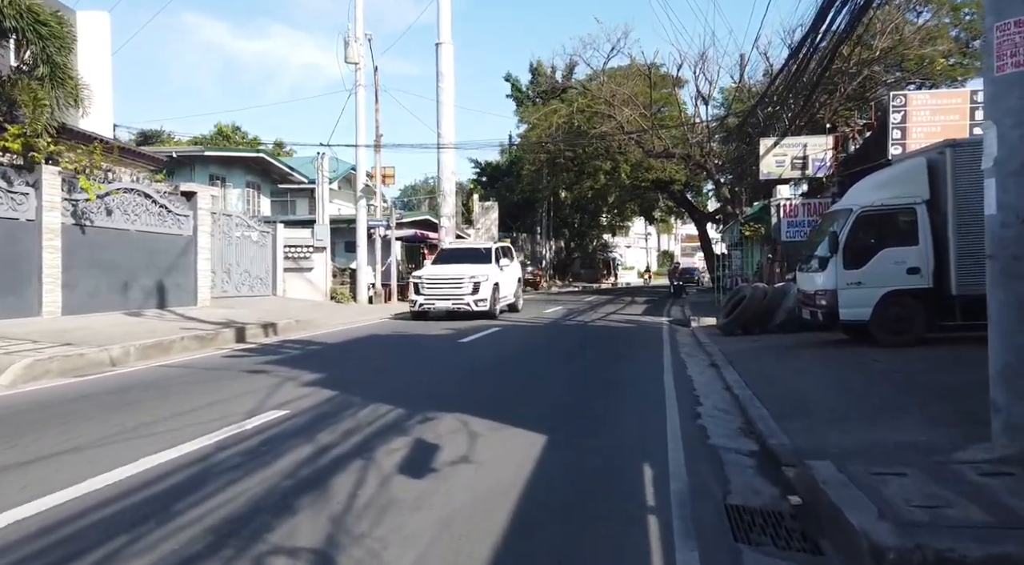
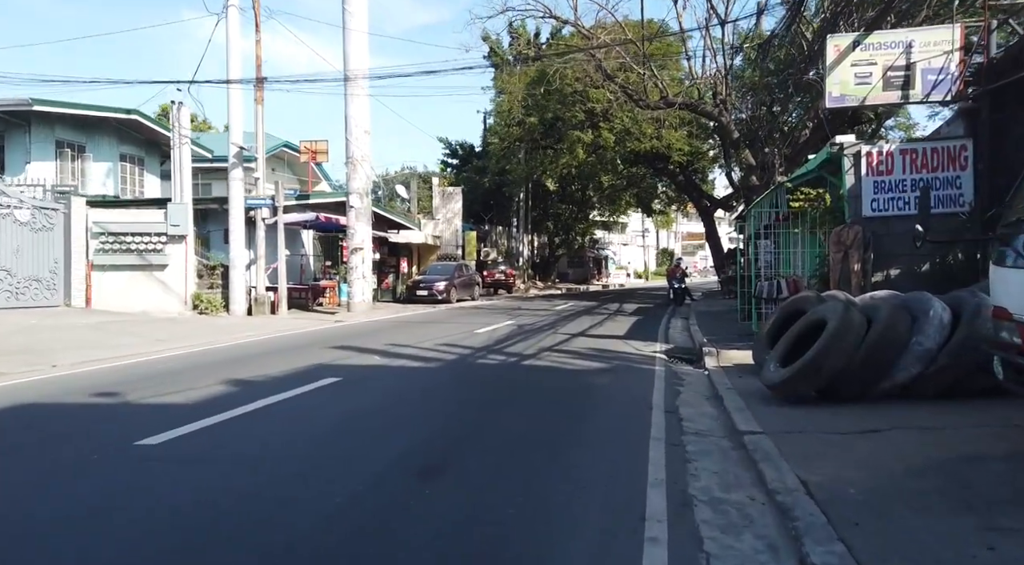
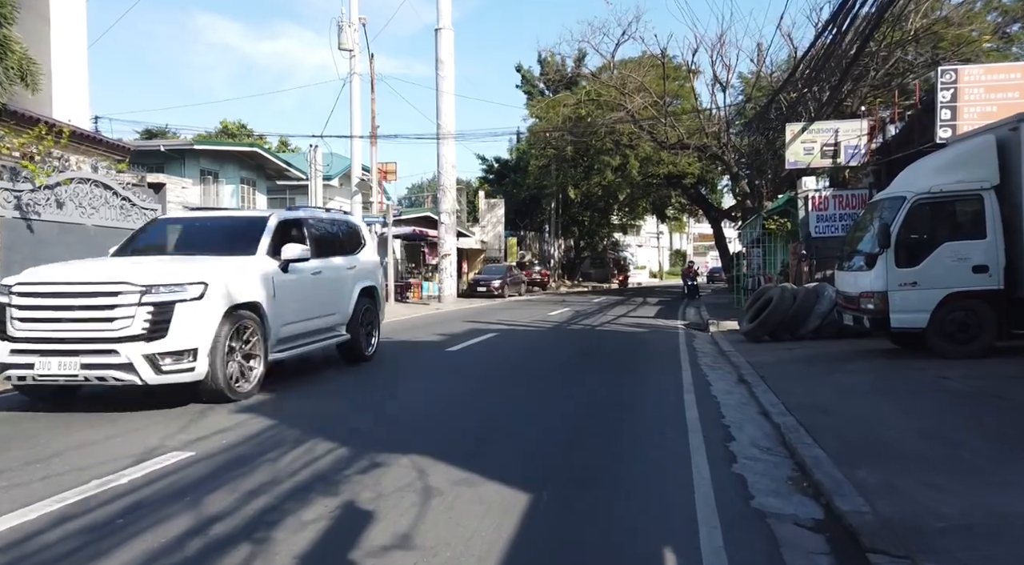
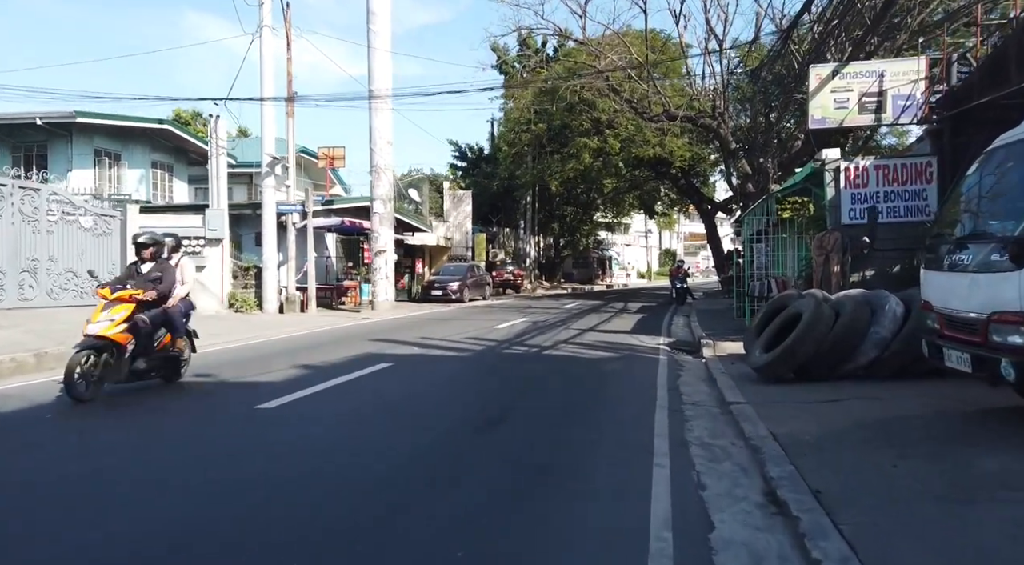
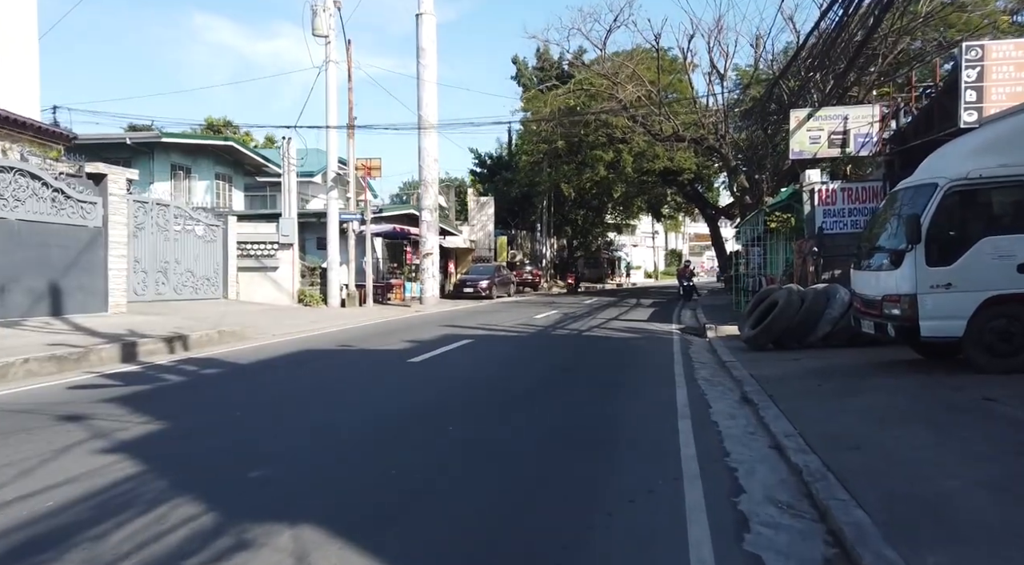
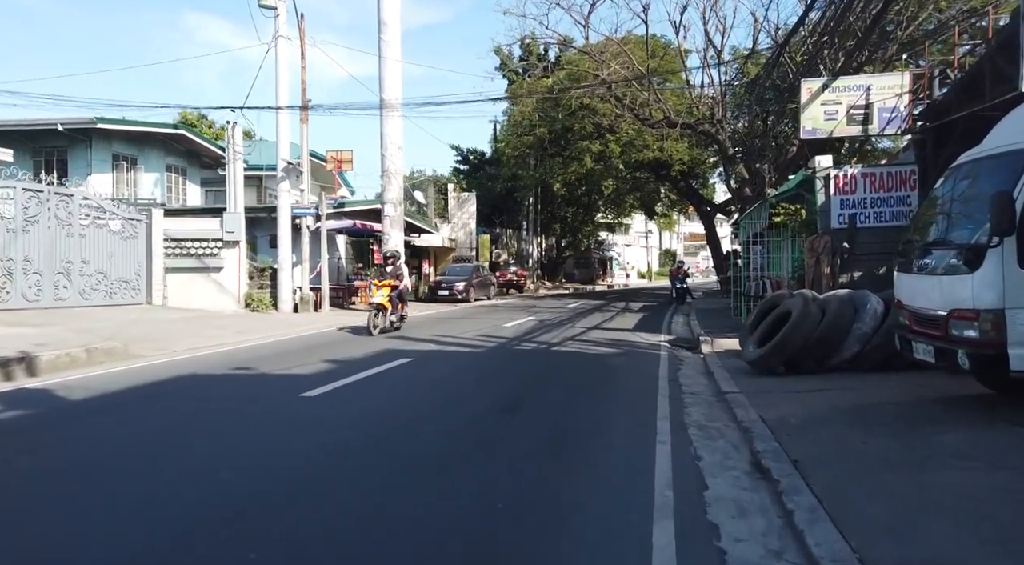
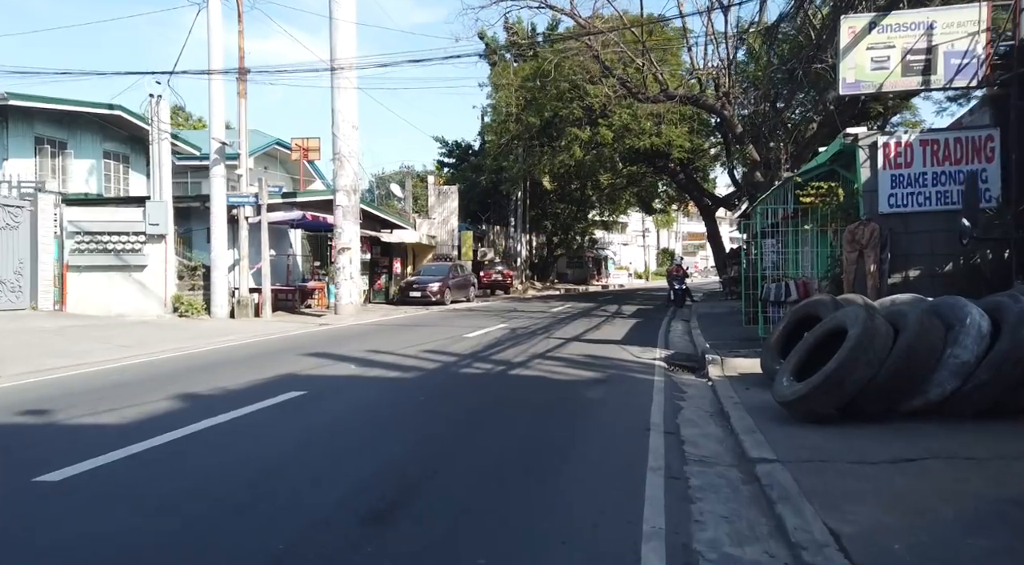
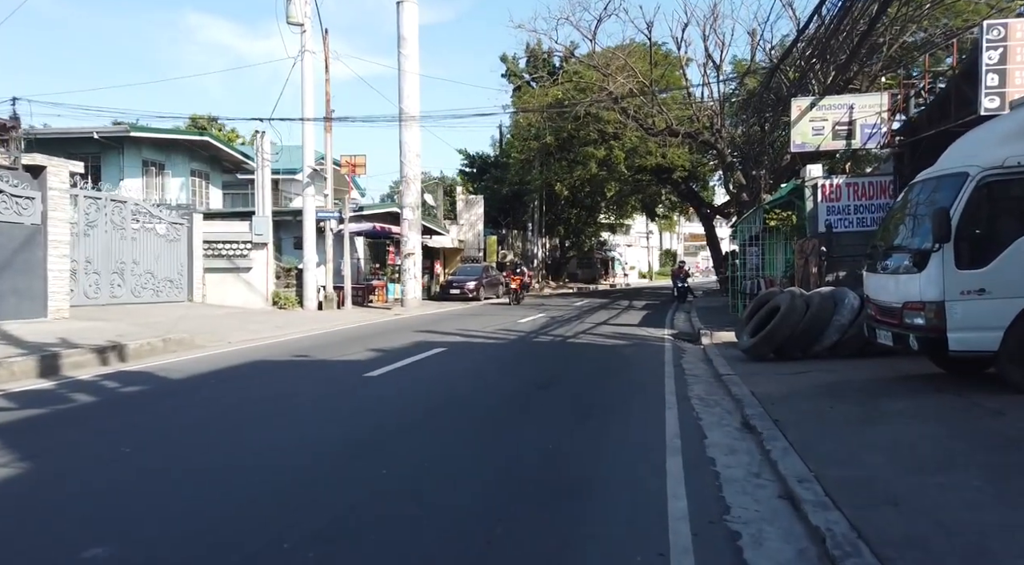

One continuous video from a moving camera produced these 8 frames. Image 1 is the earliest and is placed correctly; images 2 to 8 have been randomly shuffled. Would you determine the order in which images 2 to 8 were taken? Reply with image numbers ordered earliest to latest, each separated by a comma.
3, 5, 8, 6, 4, 2, 7
